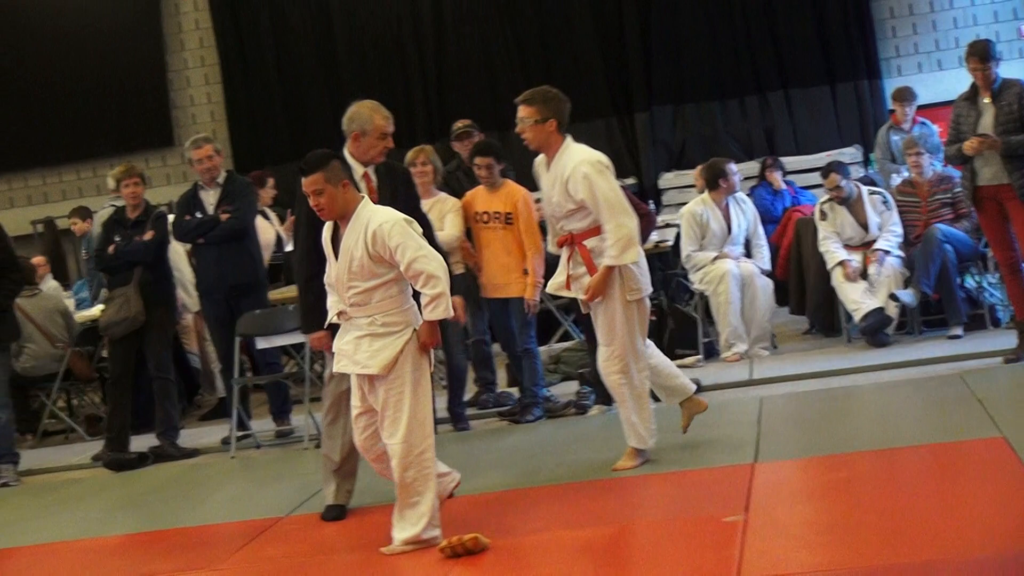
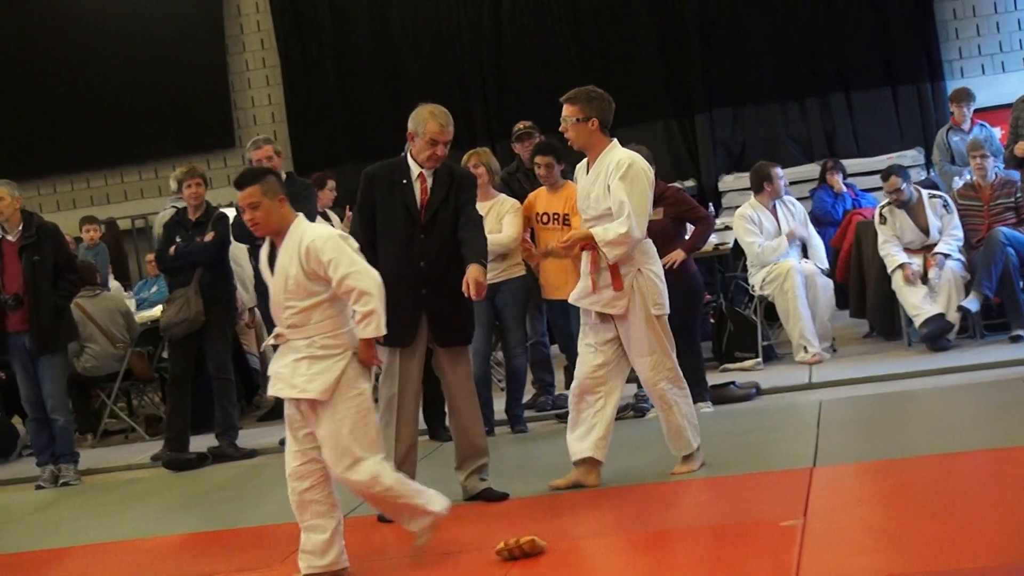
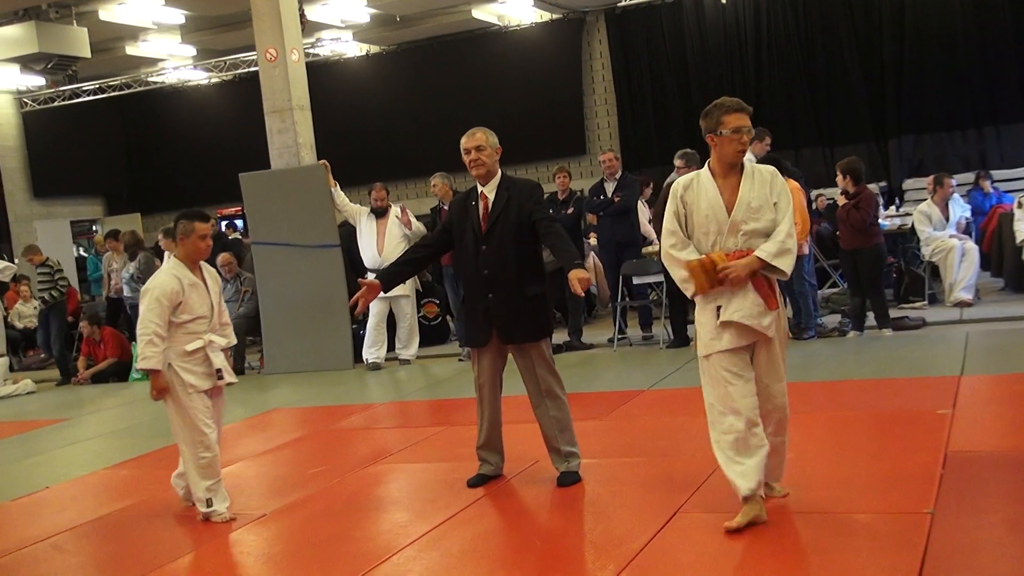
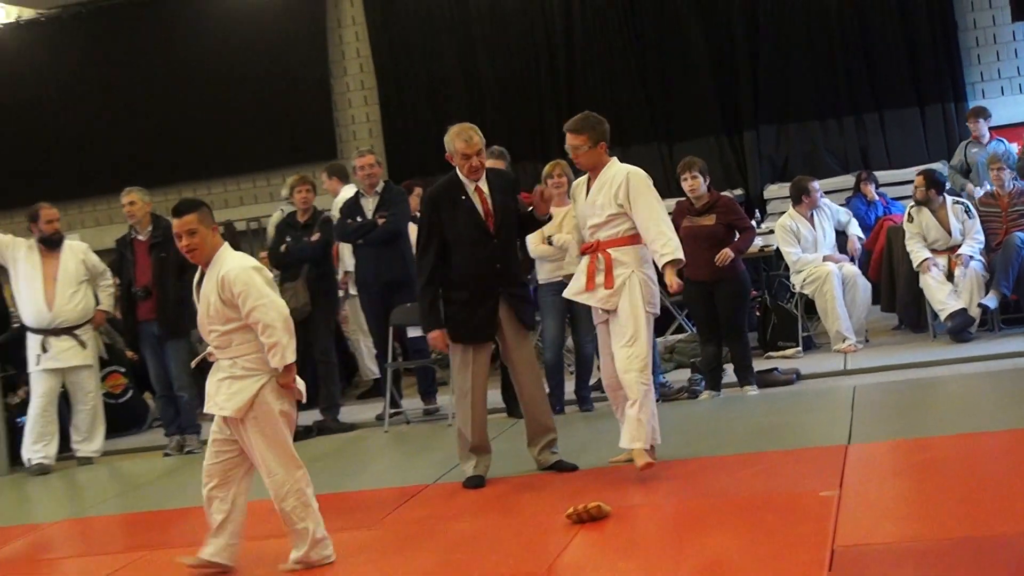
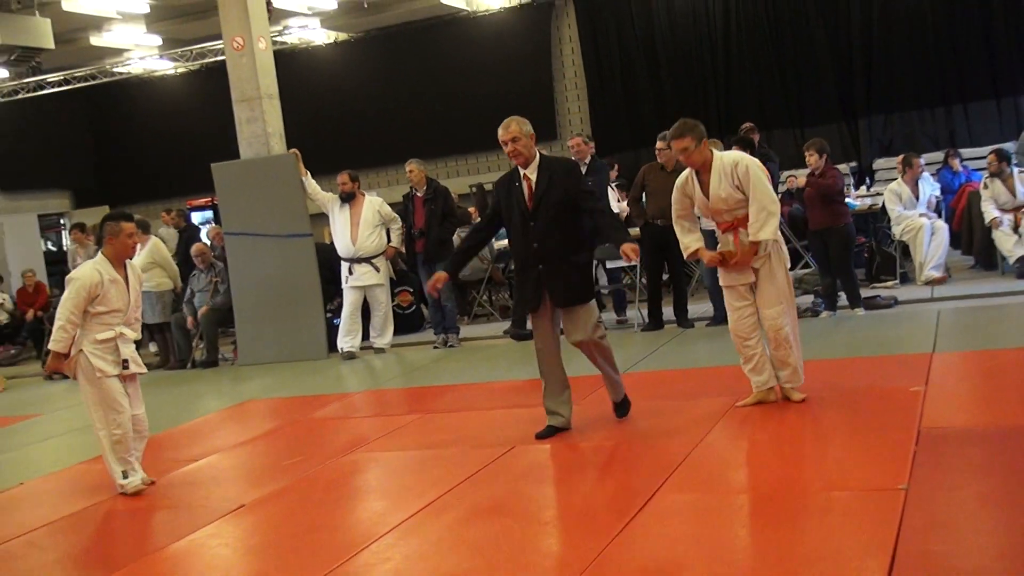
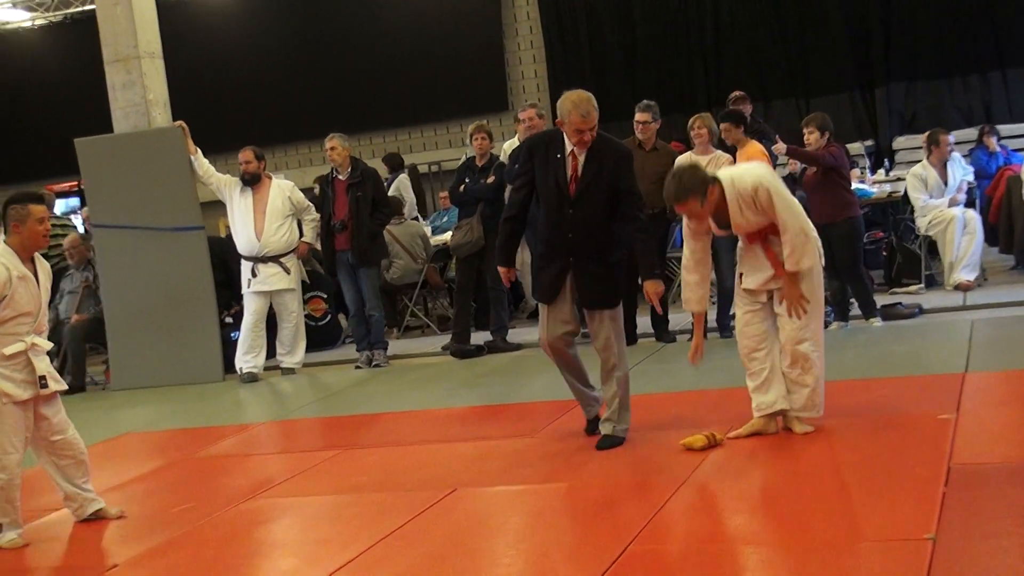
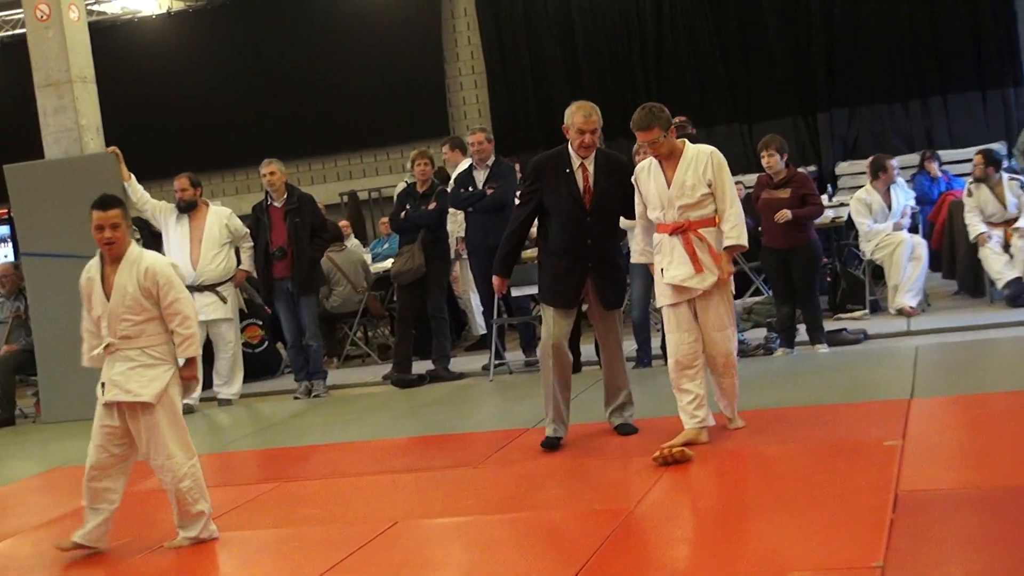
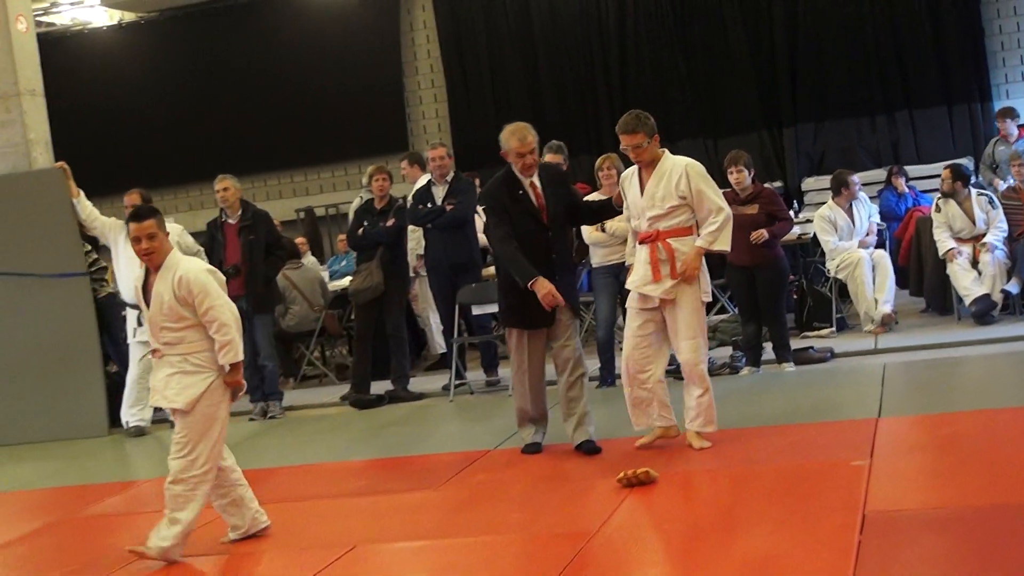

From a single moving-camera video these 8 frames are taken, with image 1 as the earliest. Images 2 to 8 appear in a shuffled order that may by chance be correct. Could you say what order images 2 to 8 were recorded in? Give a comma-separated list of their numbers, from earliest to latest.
2, 4, 8, 7, 6, 5, 3
